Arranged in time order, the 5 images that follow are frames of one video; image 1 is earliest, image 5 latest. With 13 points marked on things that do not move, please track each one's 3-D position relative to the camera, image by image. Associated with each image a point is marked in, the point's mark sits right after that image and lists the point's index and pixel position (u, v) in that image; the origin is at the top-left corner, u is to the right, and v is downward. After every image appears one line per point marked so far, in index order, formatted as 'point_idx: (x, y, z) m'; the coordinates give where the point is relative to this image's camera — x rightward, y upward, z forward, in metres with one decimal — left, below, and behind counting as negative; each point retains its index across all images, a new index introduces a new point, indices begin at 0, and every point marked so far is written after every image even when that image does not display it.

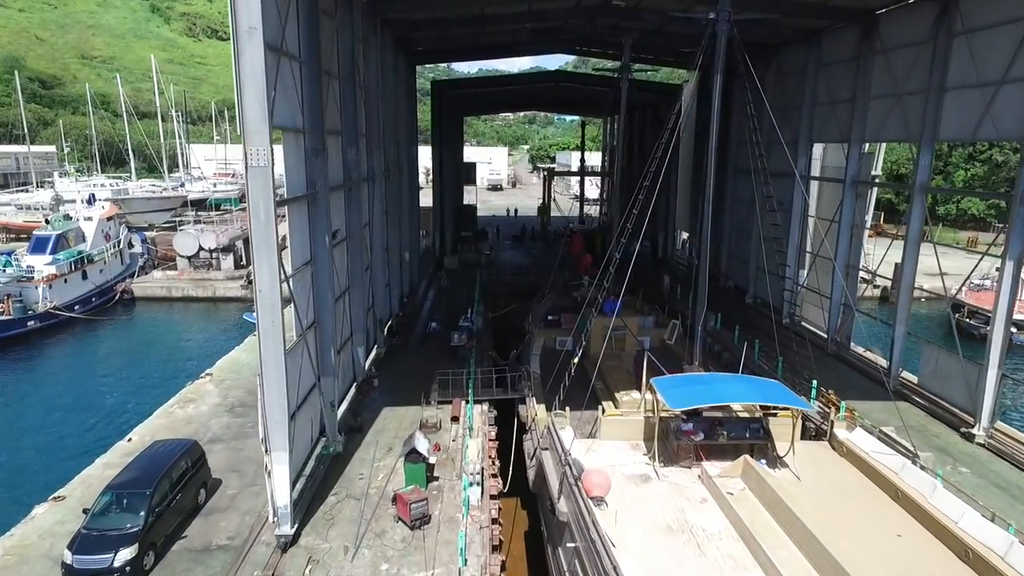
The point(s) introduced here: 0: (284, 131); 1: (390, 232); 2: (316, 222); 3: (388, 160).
0: (-3.0, +2.1, +8.6) m
1: (-3.2, +1.5, +17.2) m
2: (-3.0, +1.0, +9.9) m
3: (-3.2, +3.3, +16.9) m
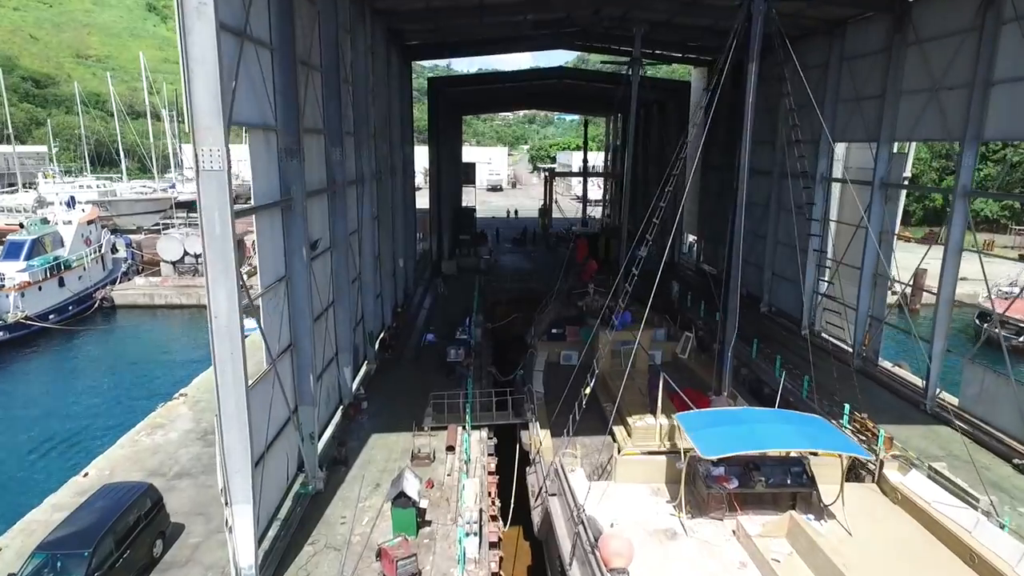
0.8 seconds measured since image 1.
0: (-3.0, +1.8, +7.4) m
1: (-3.2, +1.2, +16.1) m
2: (-3.0, +0.7, +8.7) m
3: (-3.2, +3.1, +15.7) m
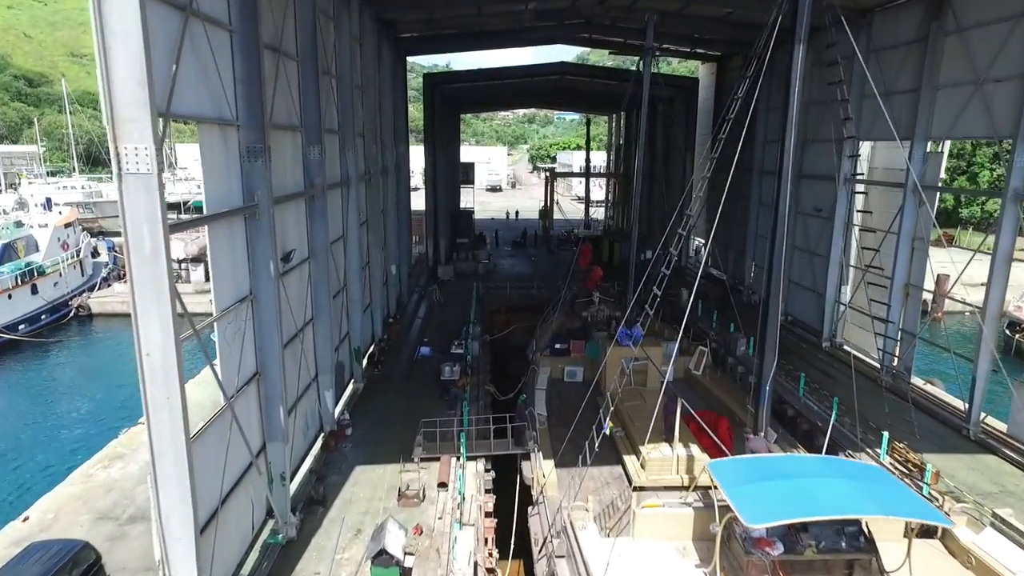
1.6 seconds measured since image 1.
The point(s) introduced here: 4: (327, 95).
0: (-3.0, +1.6, +6.2) m
1: (-3.2, +1.0, +14.9) m
2: (-3.0, +0.5, +7.6) m
3: (-3.2, +2.9, +14.5) m
4: (-3.2, +3.3, +11.1) m
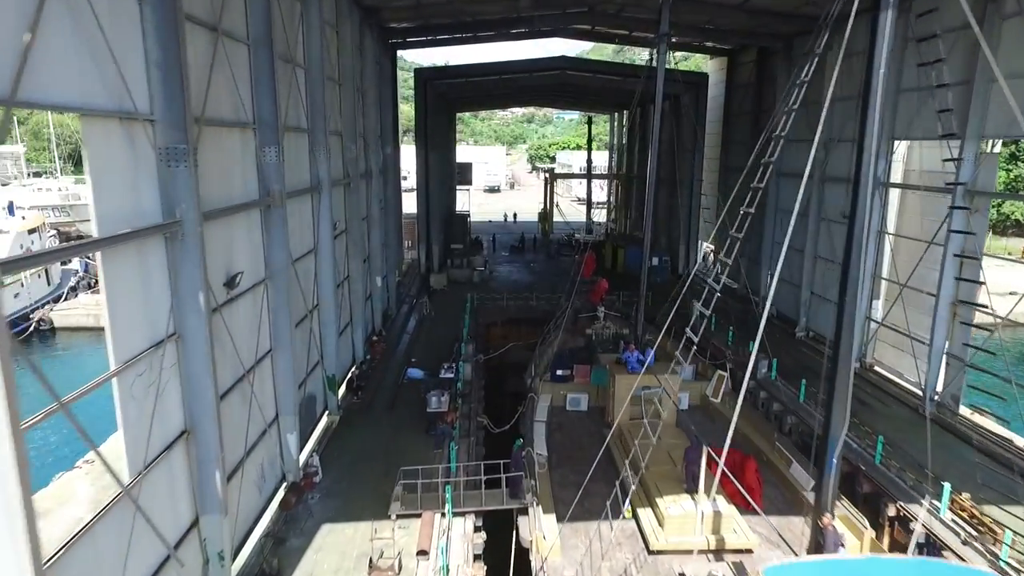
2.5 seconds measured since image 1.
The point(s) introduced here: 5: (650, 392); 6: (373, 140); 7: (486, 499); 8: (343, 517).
0: (-3.1, +1.2, +4.7) m
1: (-3.3, +0.6, +13.3) m
2: (-3.0, +0.1, +6.0) m
3: (-3.3, +2.5, +13.0) m
4: (-3.2, +2.9, +9.5) m
5: (+2.4, -1.8, +11.4) m
6: (-3.3, +3.5, +15.3) m
7: (-0.4, -2.9, +8.9) m
8: (-2.3, -3.1, +8.6) m
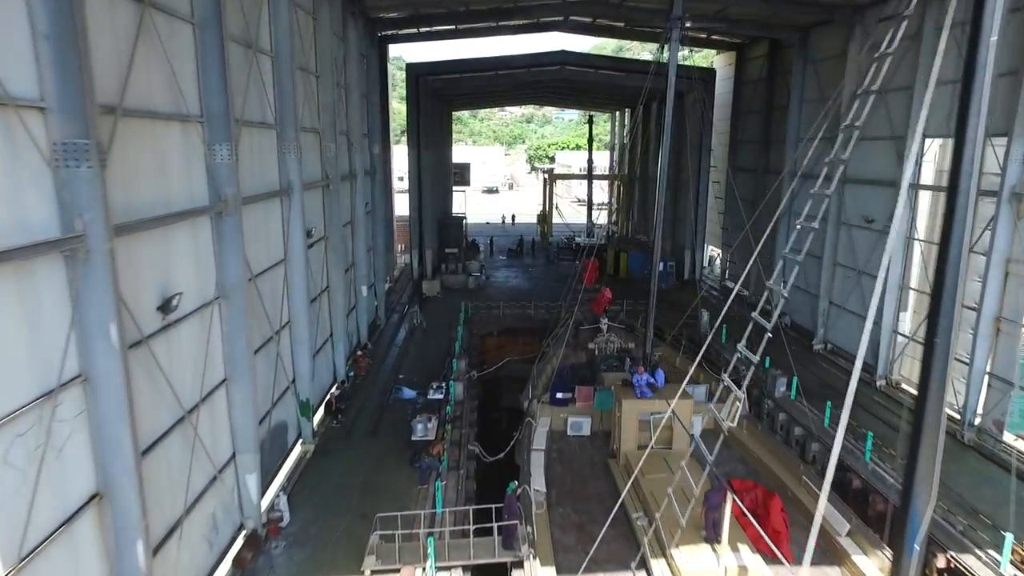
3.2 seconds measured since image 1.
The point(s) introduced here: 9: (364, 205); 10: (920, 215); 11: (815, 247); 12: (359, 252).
0: (-3.2, +1.0, +3.5) m
1: (-3.4, +0.4, +12.1) m
2: (-3.1, -0.1, +4.8) m
3: (-3.4, +2.3, +11.8) m
4: (-3.3, +2.7, +8.3) m
5: (+2.4, -2.1, +10.2) m
6: (-3.4, +3.3, +14.1) m
7: (-0.4, -3.1, +7.7) m
8: (-2.4, -3.3, +7.5) m
9: (-3.6, +2.0, +15.4) m
10: (+8.0, +1.4, +12.8) m
11: (+7.6, +1.0, +16.4) m
12: (-3.5, +0.8, +14.5) m
